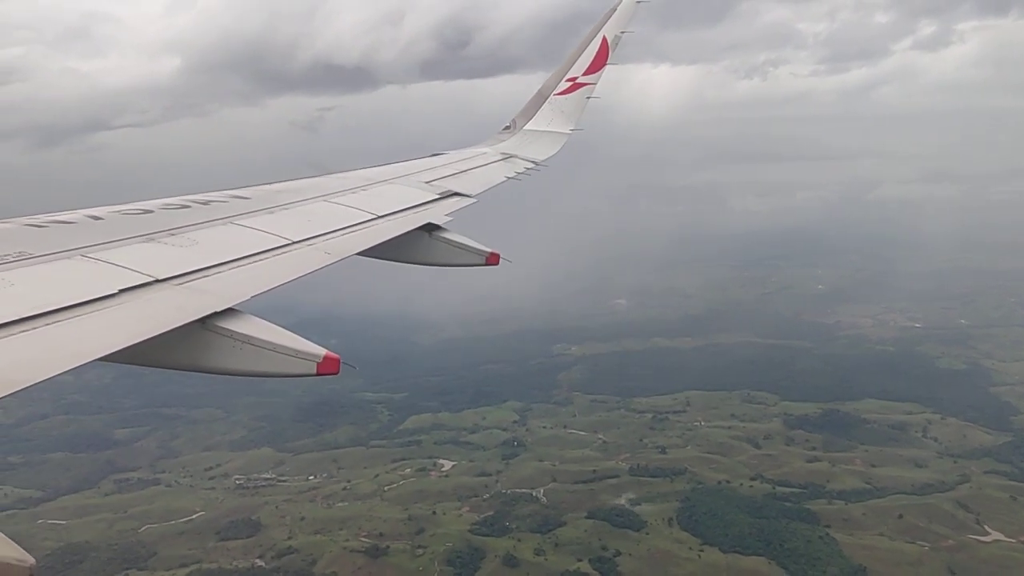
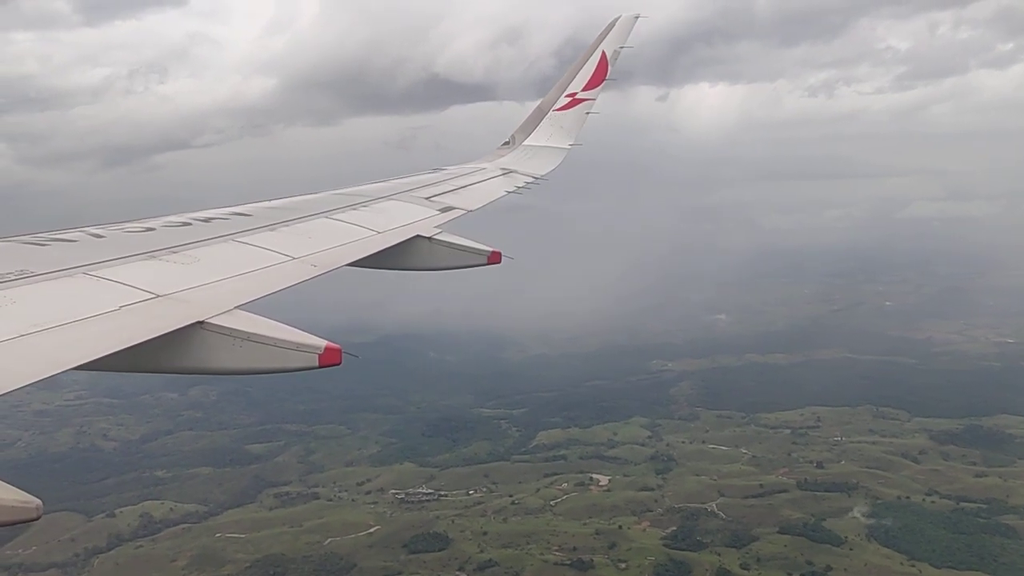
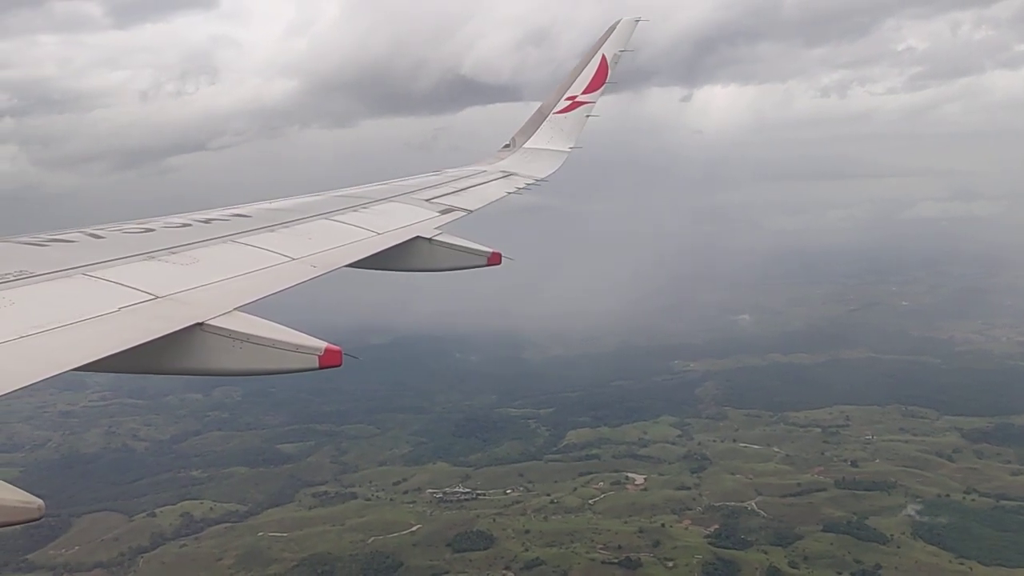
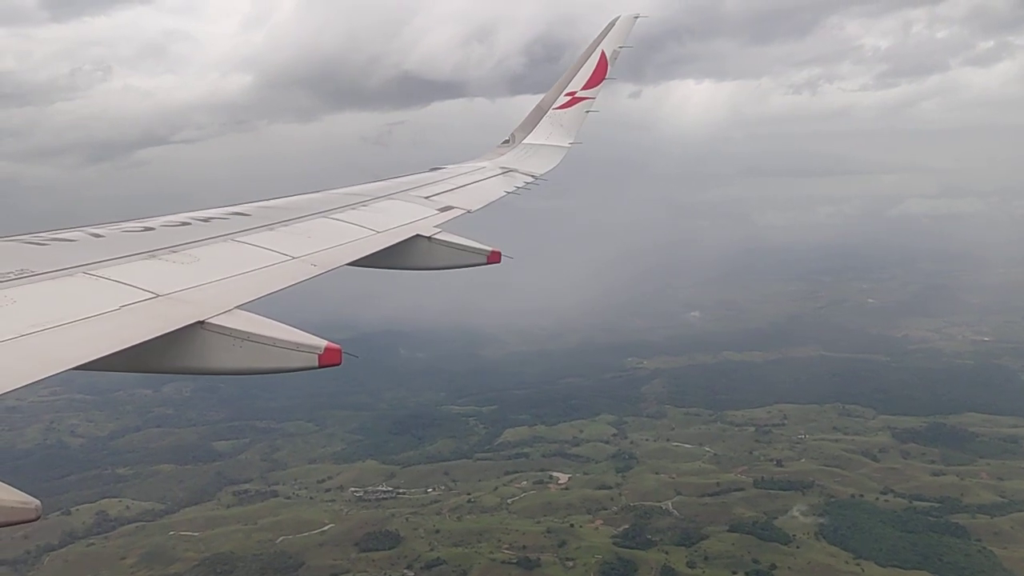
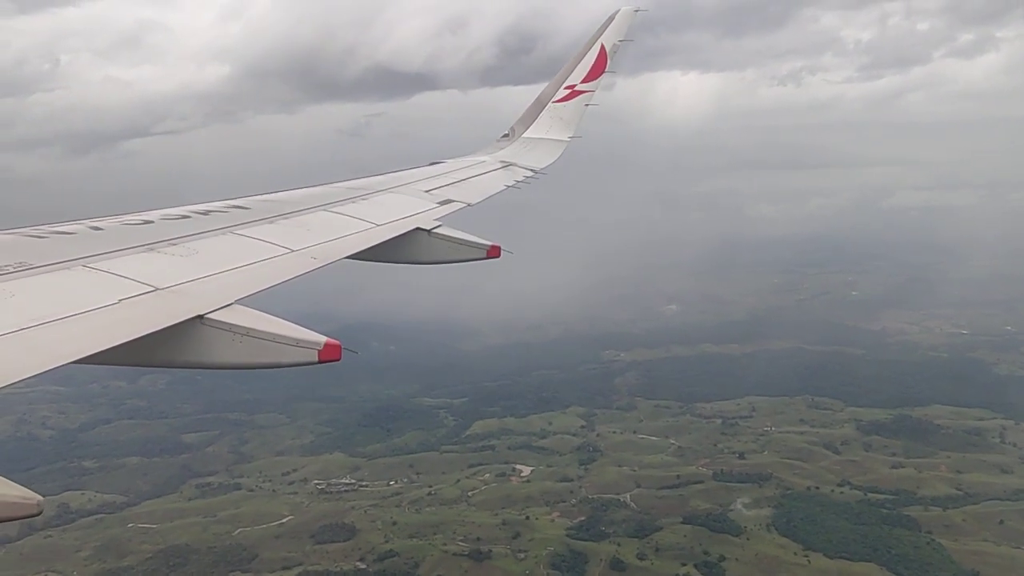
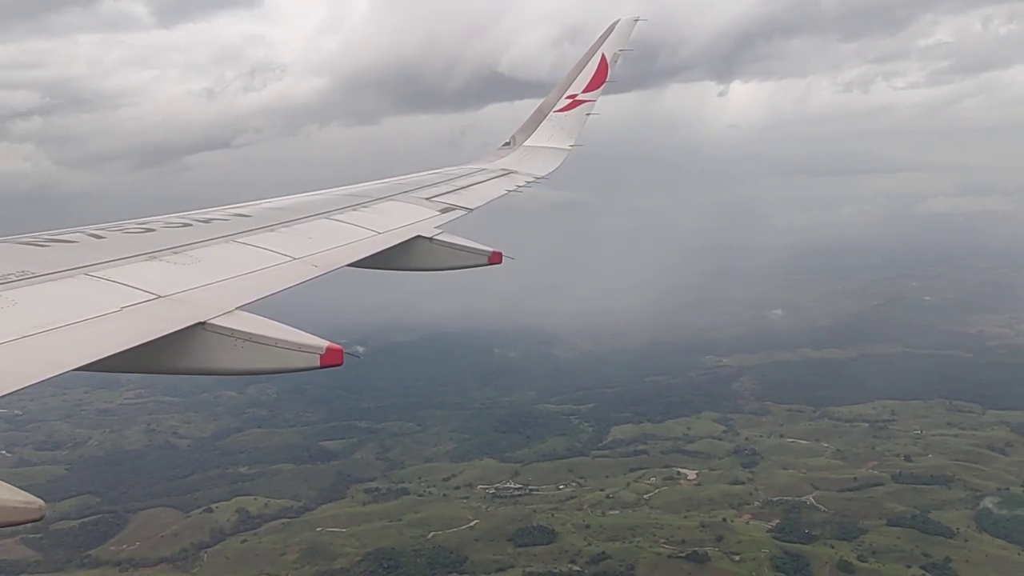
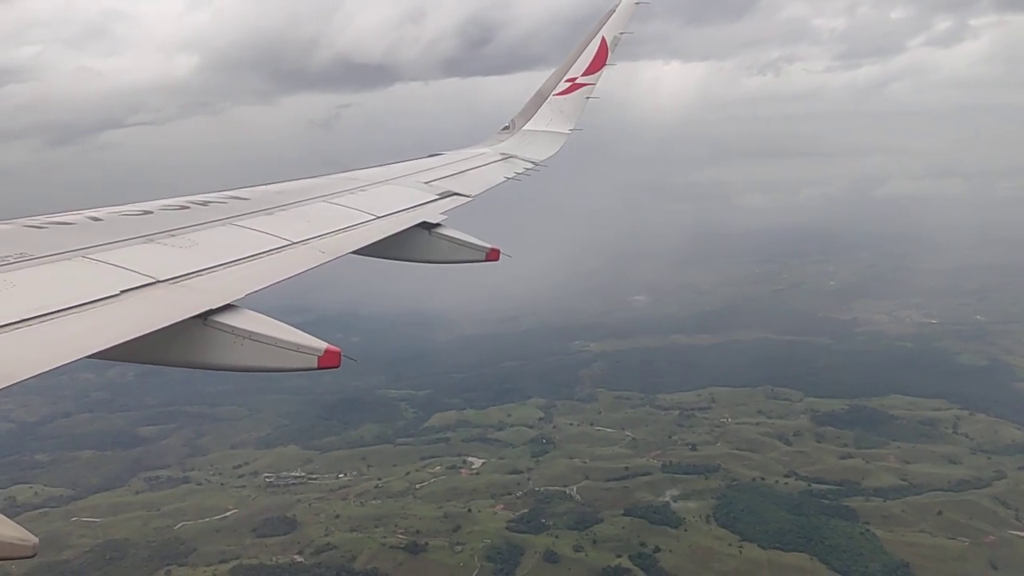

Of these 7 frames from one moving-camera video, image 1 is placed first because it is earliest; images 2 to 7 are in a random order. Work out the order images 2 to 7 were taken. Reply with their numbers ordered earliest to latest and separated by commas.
7, 5, 4, 2, 3, 6
